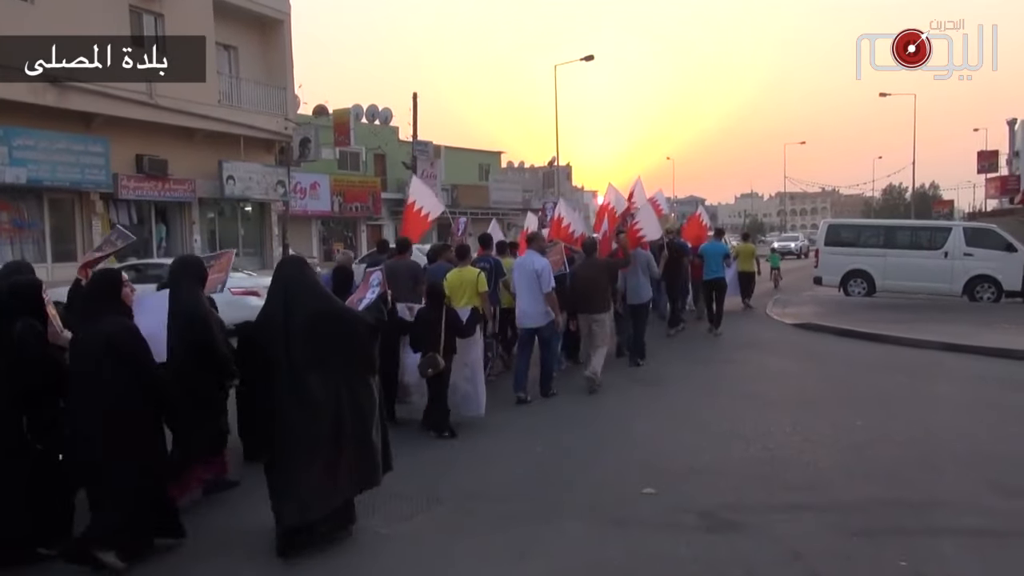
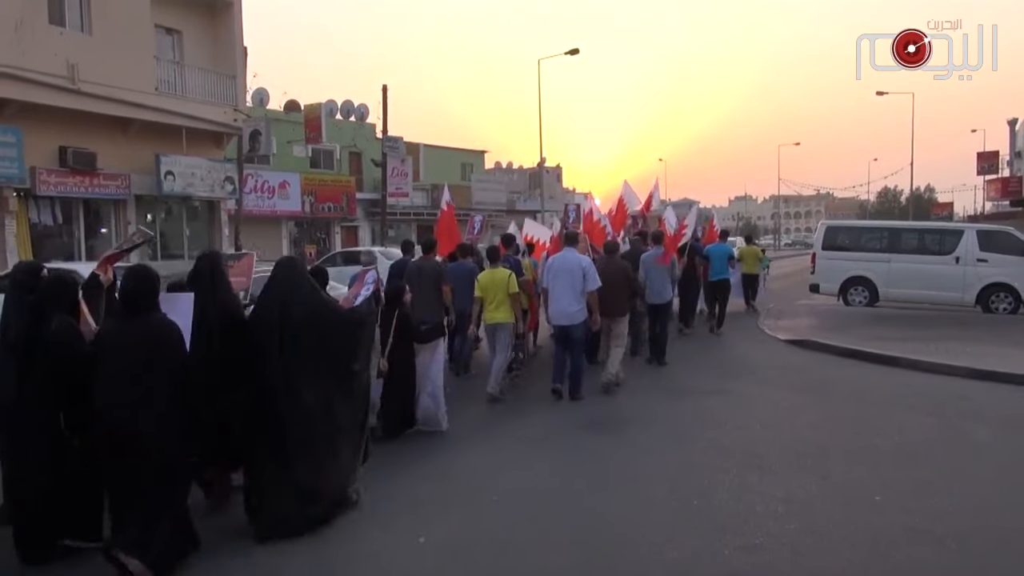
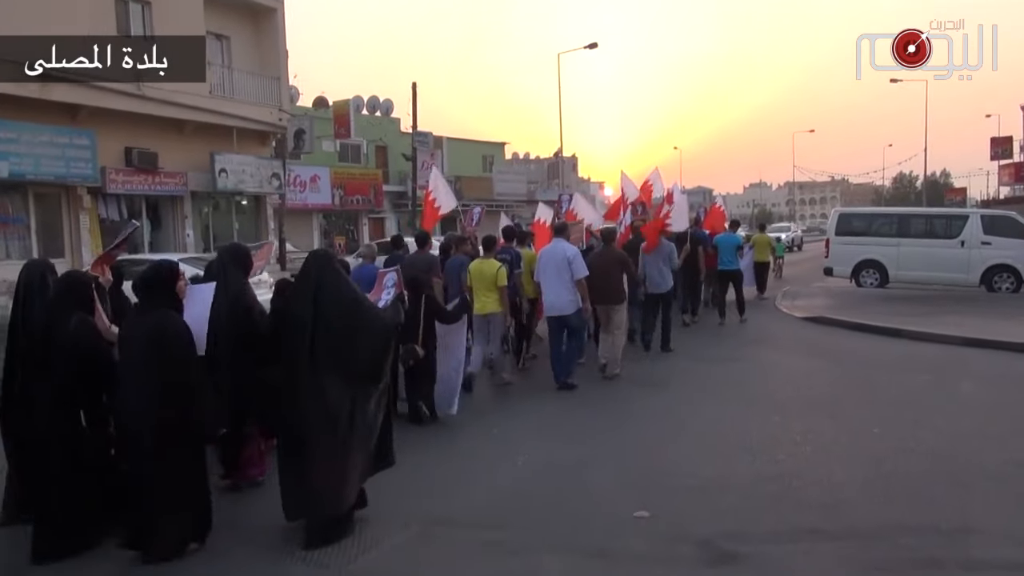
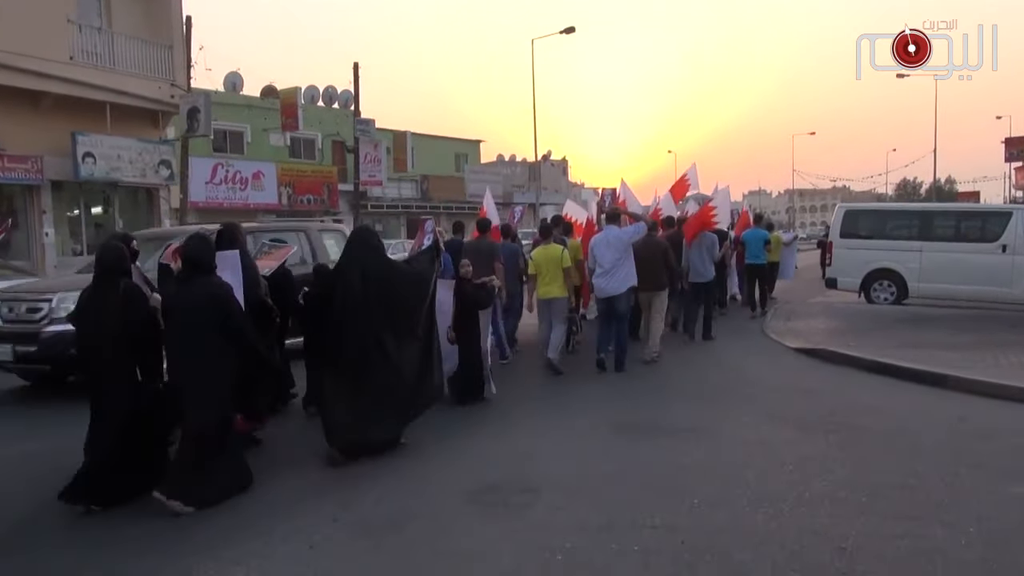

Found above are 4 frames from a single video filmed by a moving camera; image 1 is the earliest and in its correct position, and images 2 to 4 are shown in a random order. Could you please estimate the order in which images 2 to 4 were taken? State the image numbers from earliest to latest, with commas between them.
3, 2, 4
